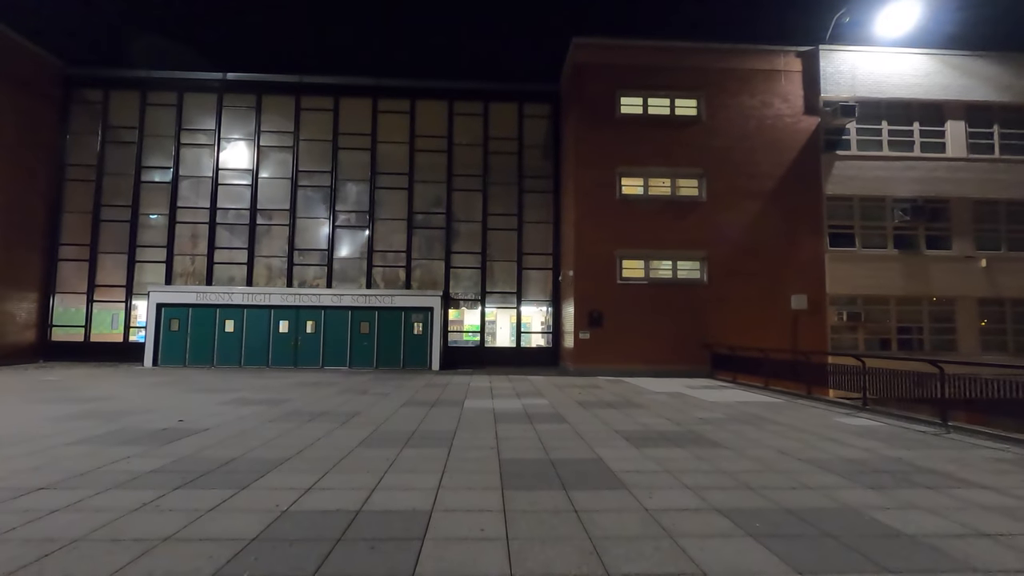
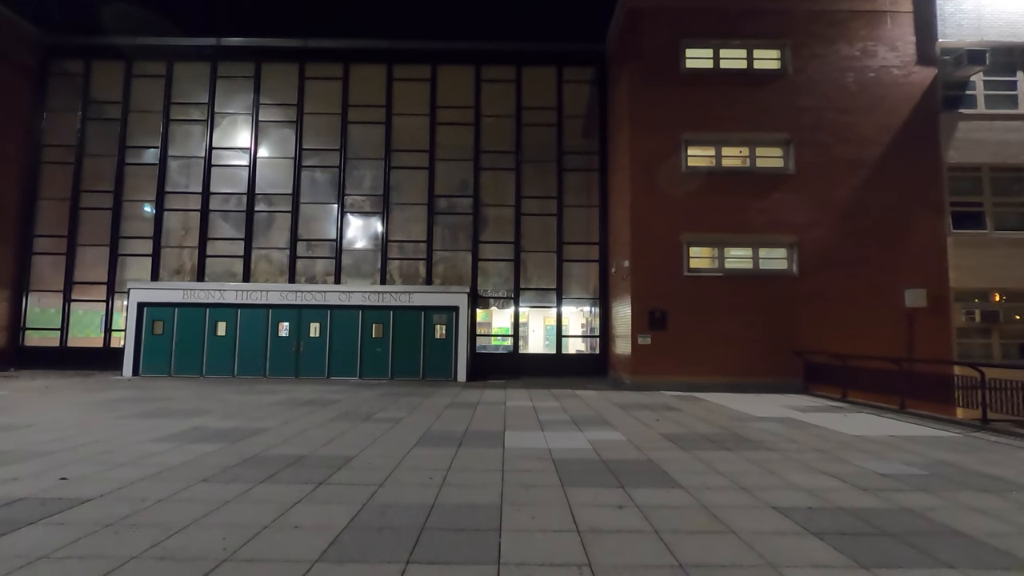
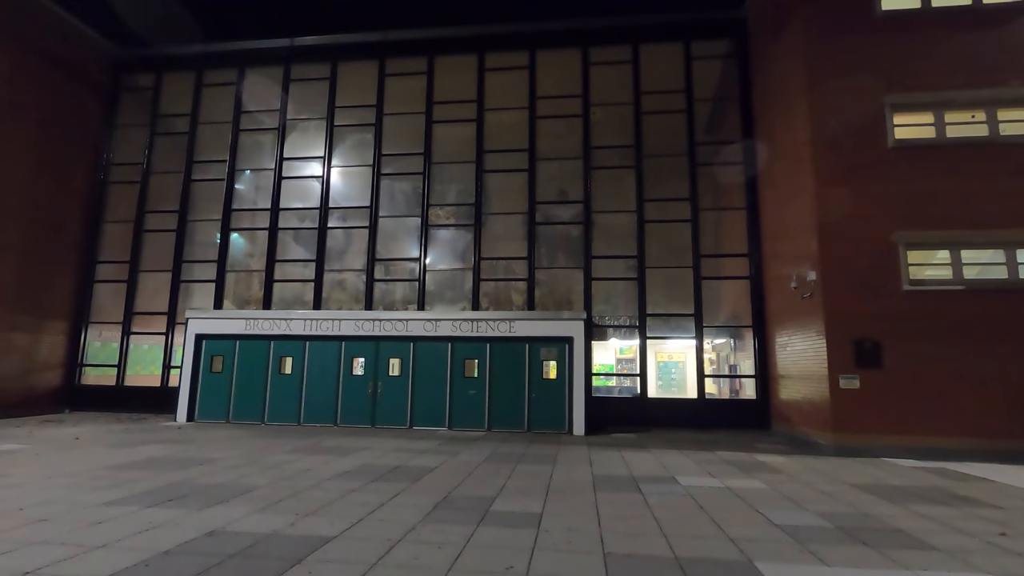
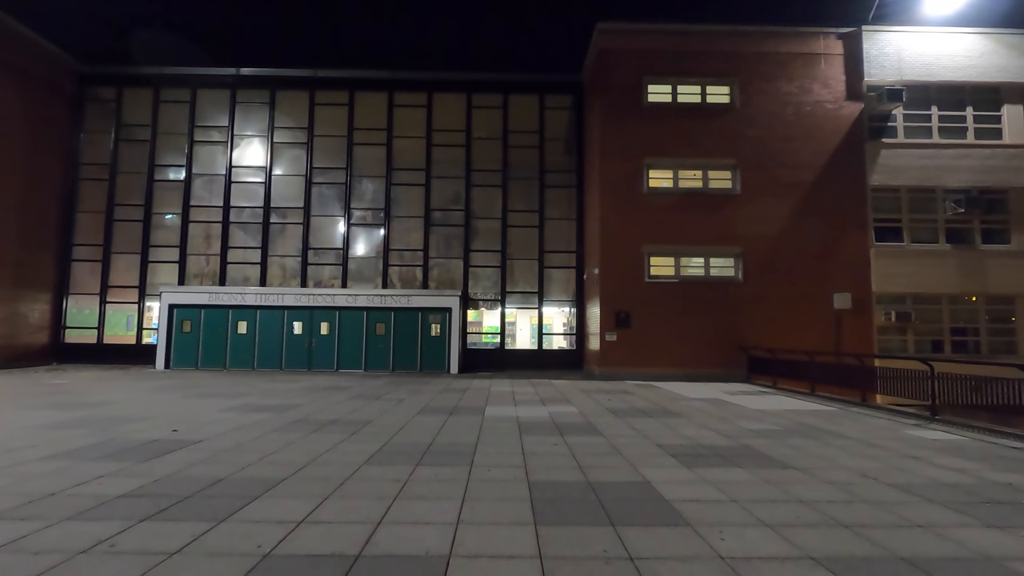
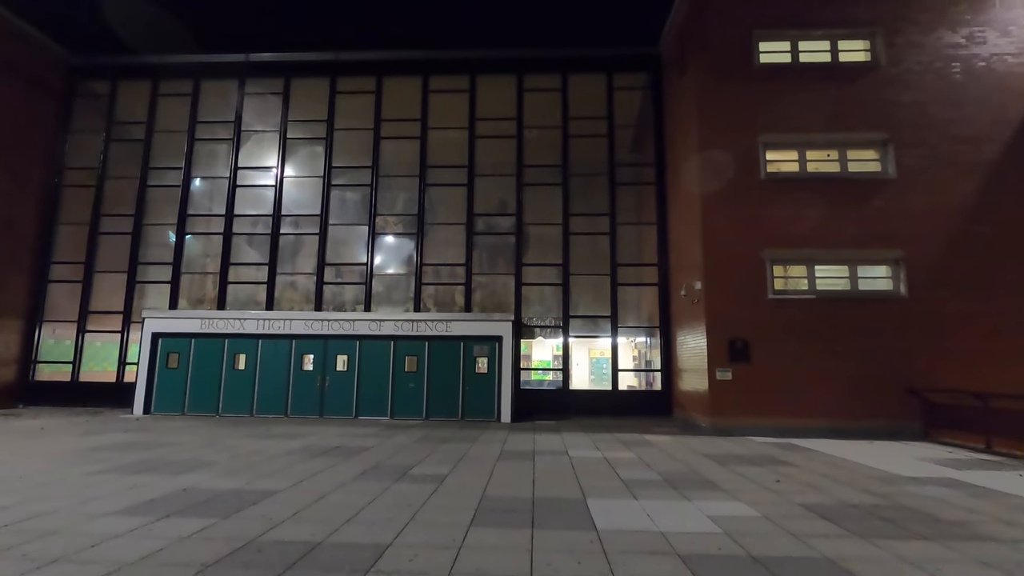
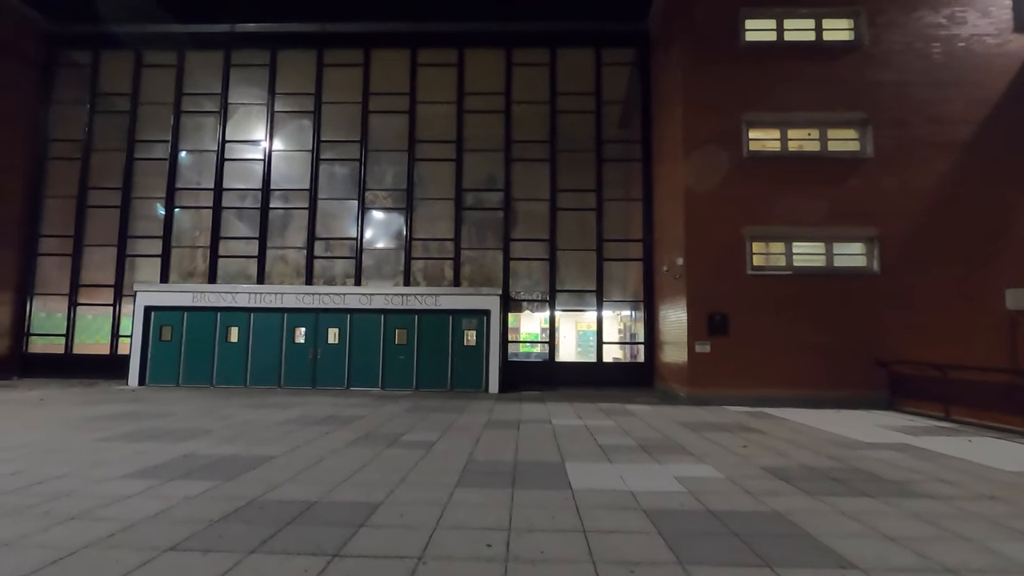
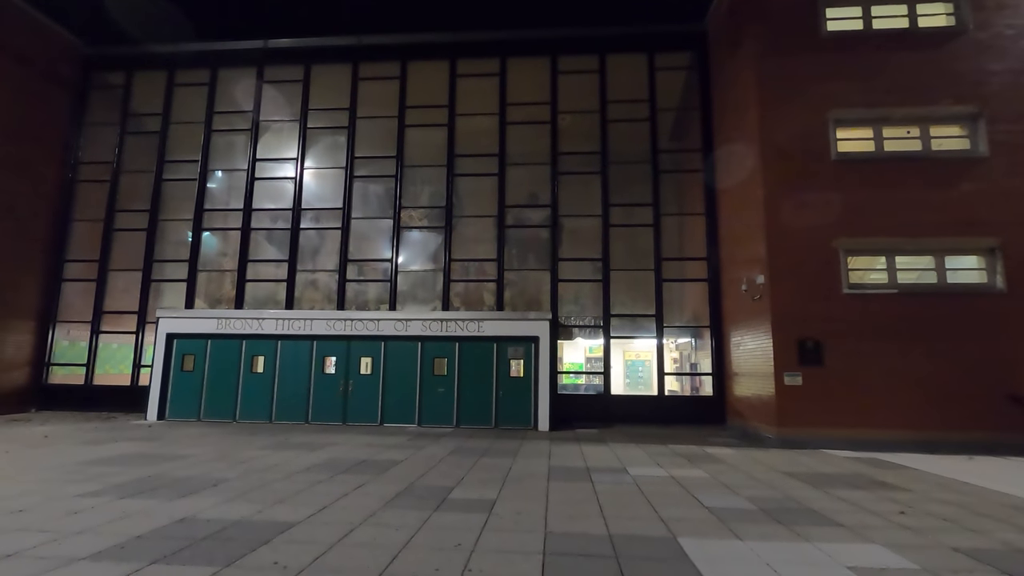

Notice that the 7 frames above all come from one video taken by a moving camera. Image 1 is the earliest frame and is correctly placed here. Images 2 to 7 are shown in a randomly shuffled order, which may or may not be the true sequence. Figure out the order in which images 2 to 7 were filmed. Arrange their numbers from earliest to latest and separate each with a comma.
4, 2, 6, 5, 7, 3
